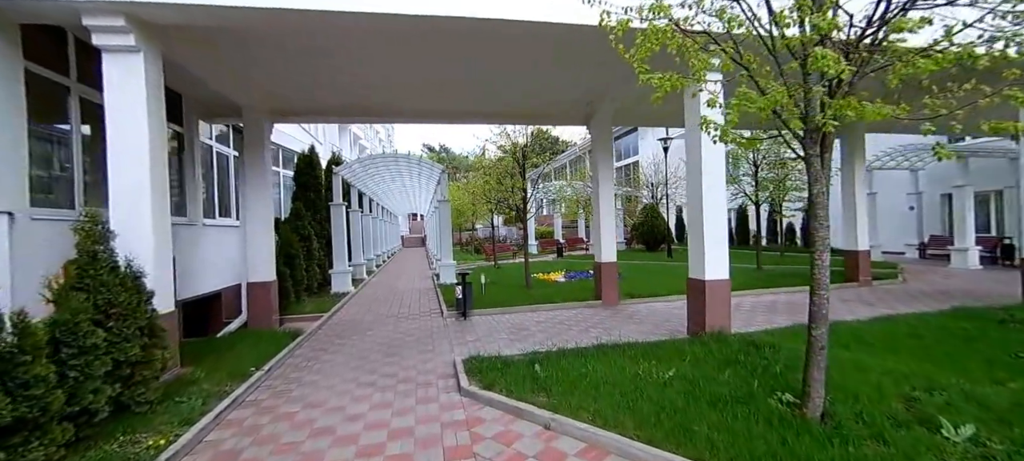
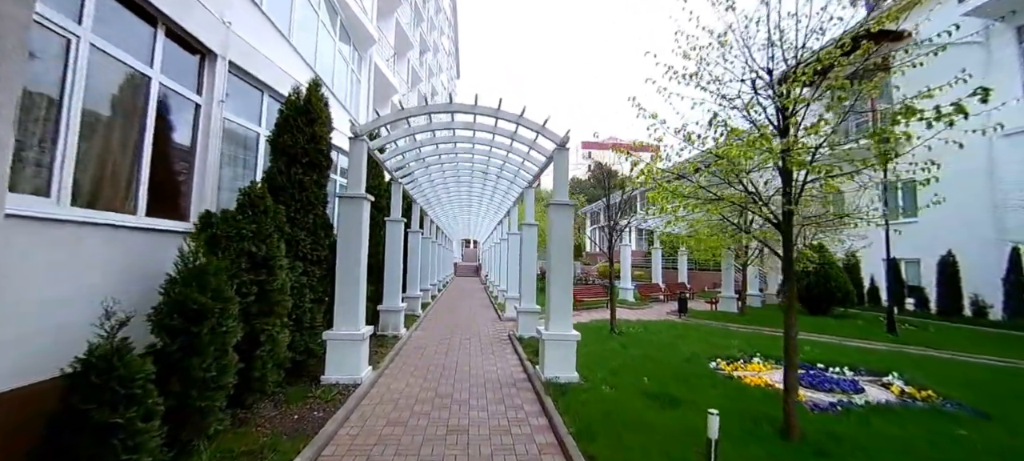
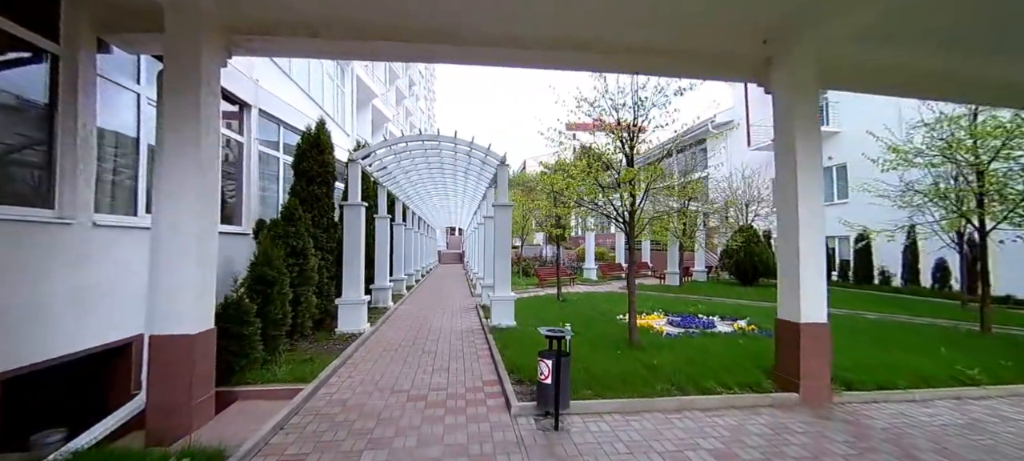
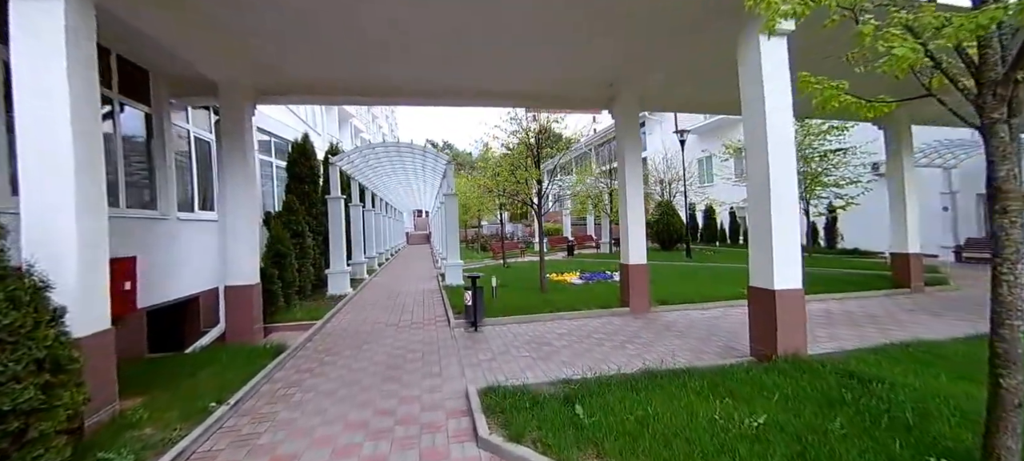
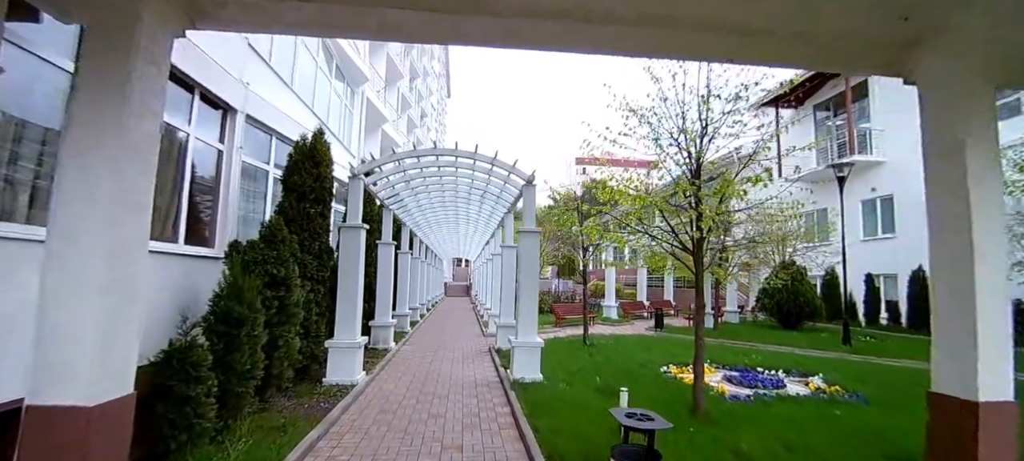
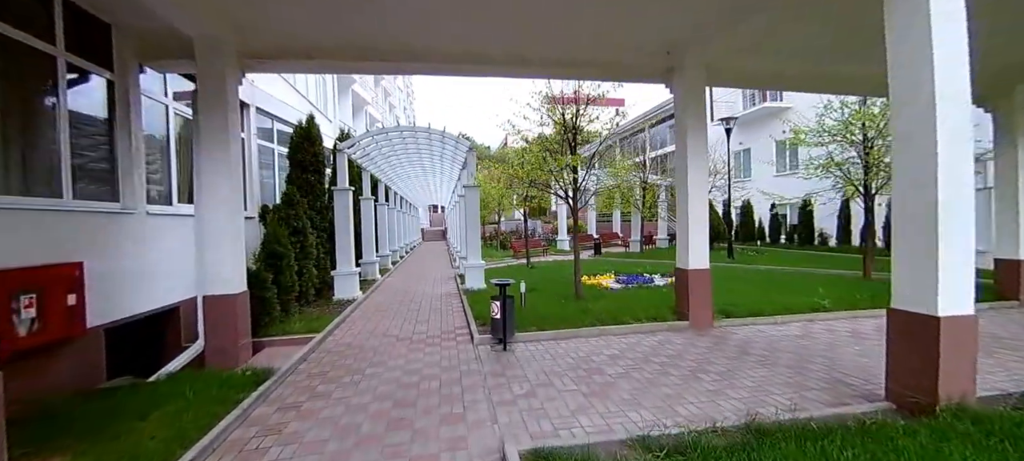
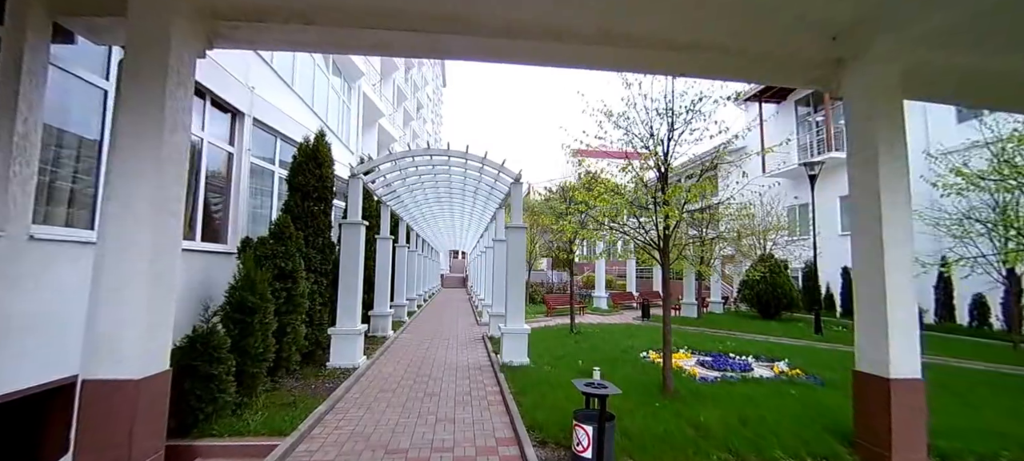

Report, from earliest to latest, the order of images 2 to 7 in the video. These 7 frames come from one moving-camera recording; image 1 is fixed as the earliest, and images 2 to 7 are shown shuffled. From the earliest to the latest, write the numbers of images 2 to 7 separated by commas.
4, 6, 3, 7, 5, 2
